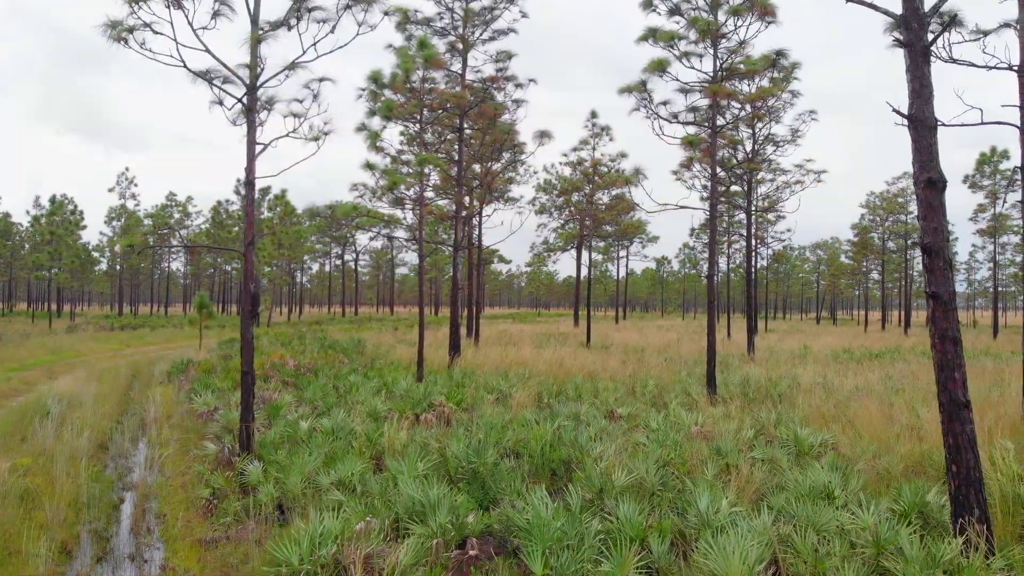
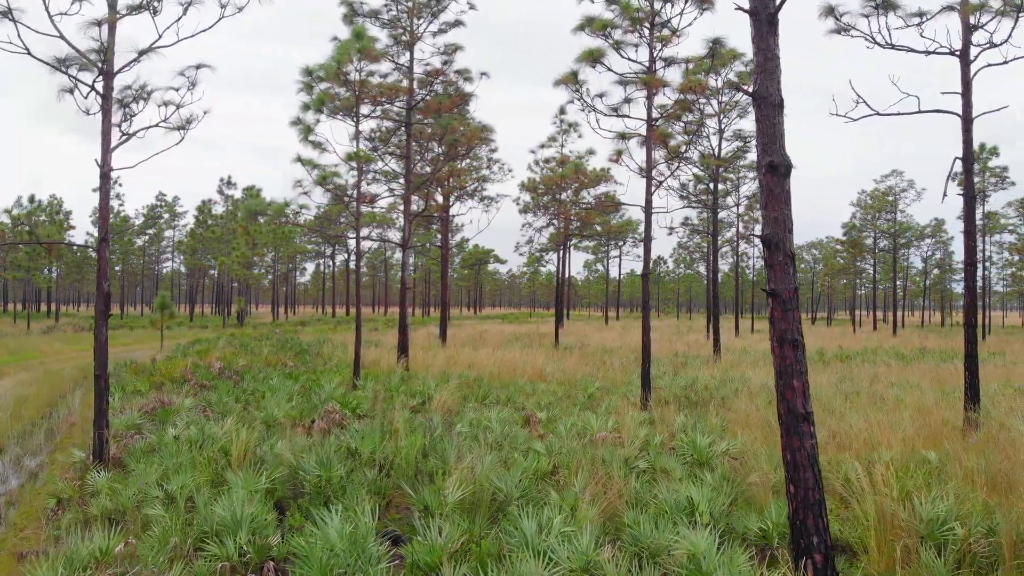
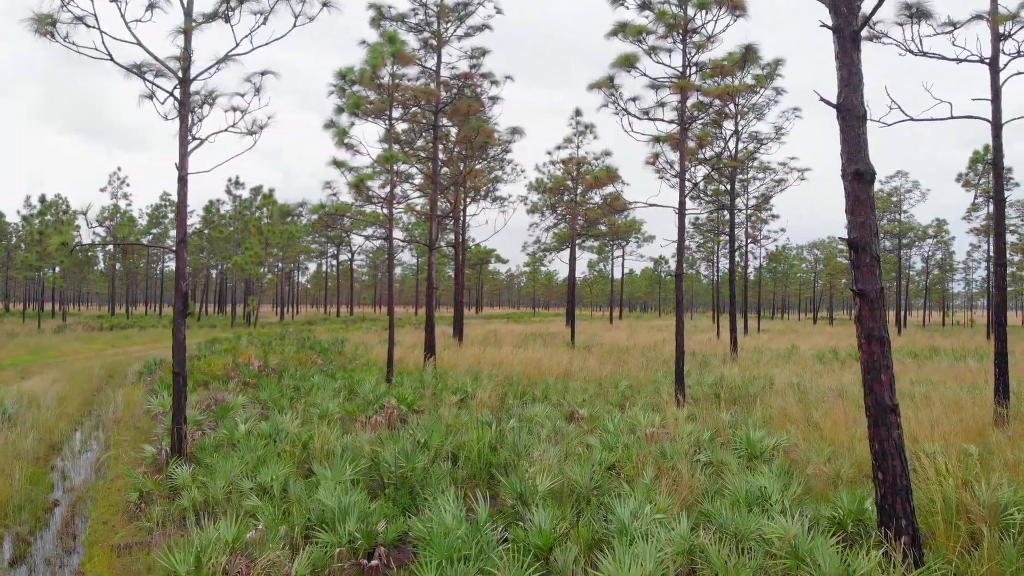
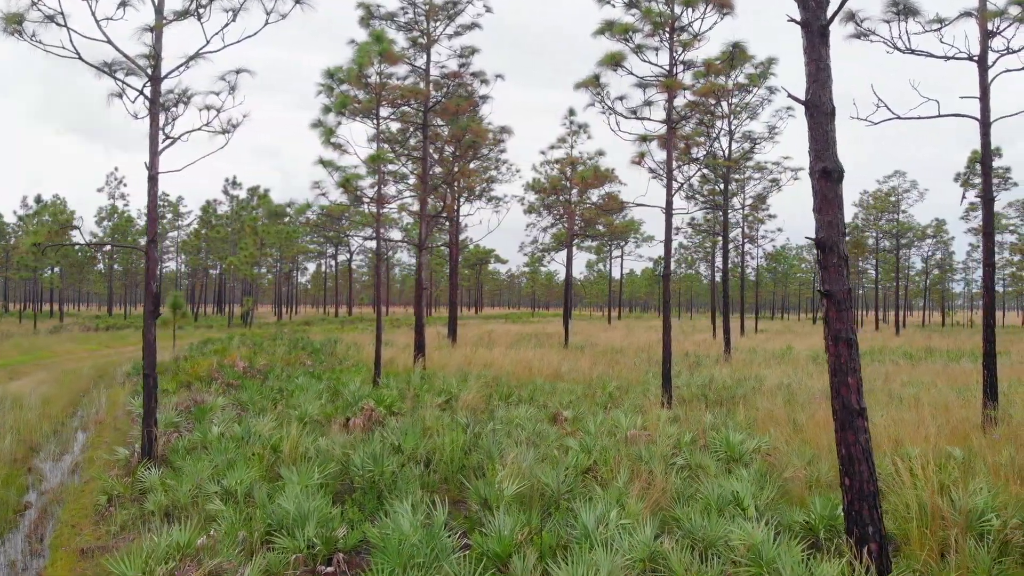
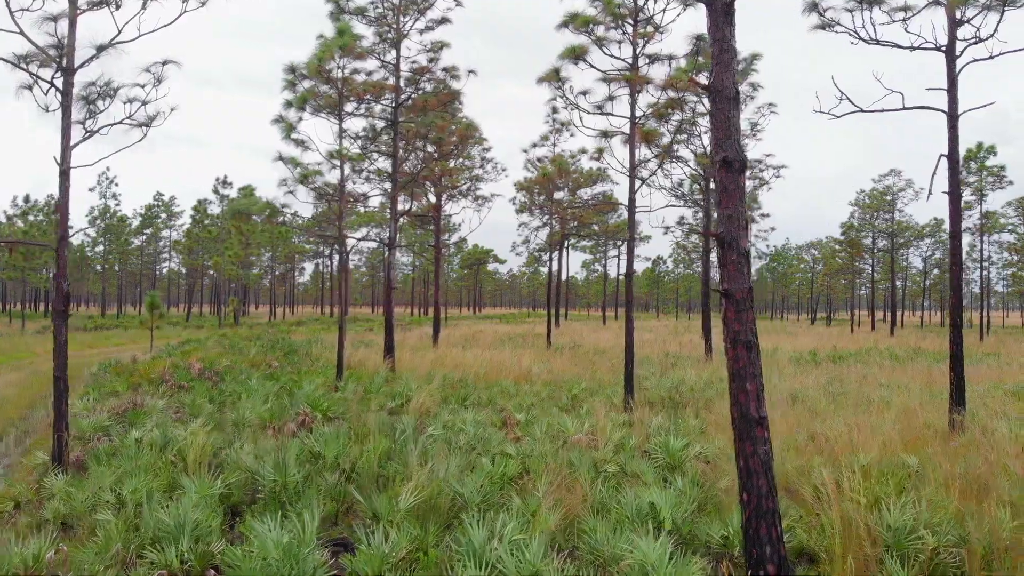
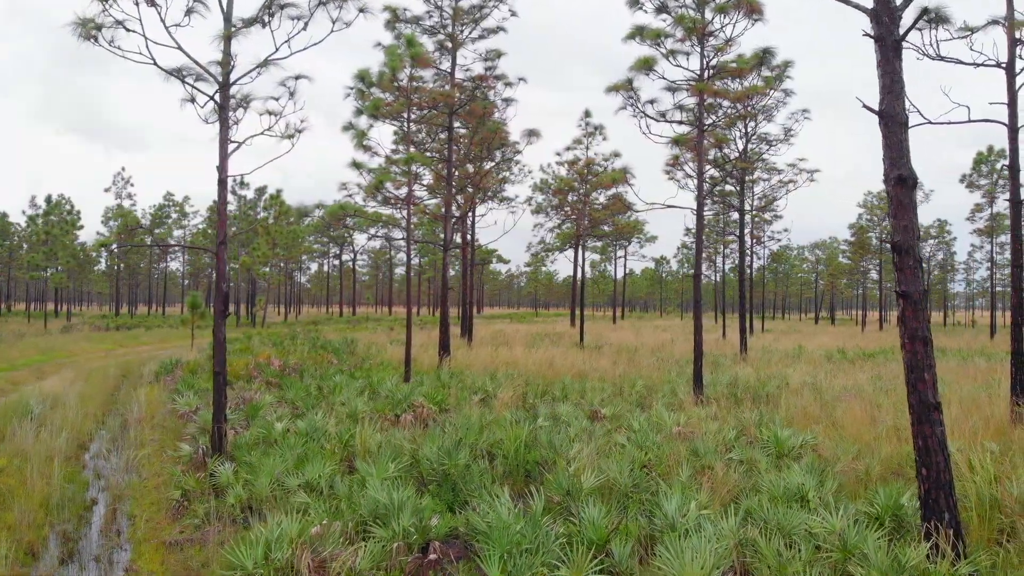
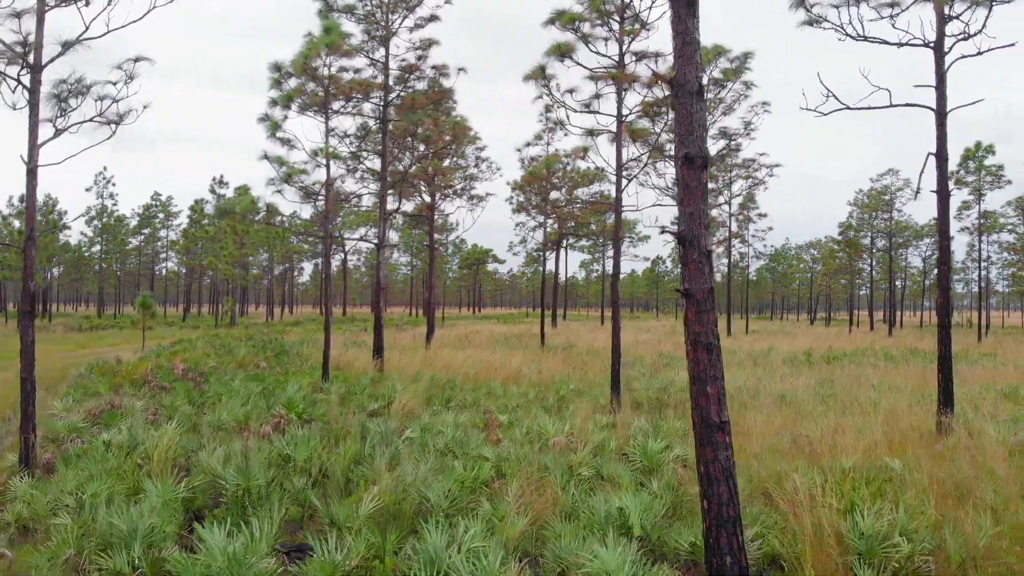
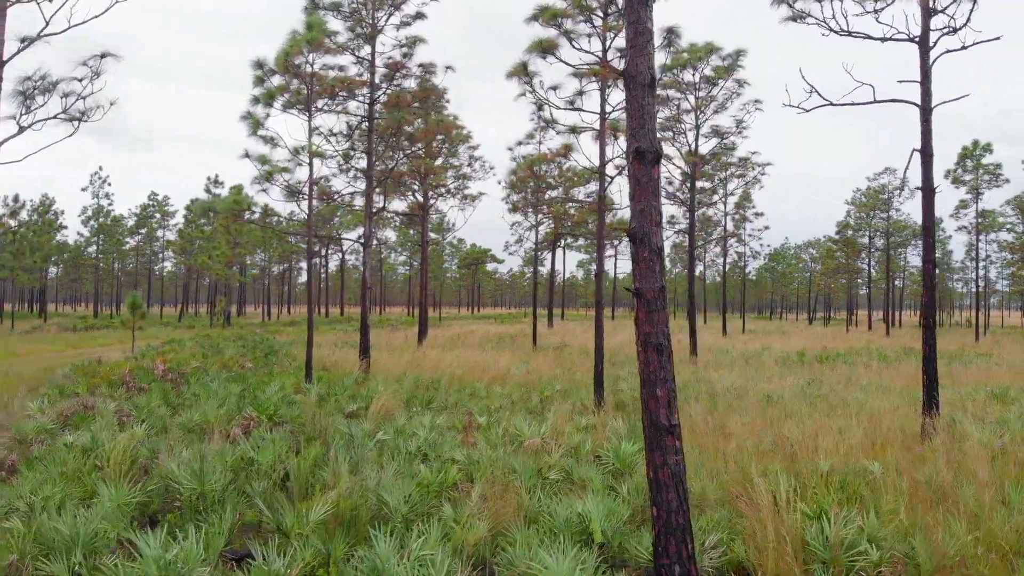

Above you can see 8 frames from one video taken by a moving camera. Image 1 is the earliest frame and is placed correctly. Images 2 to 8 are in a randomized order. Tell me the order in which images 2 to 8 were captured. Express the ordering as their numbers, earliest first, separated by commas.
6, 3, 4, 2, 5, 7, 8
